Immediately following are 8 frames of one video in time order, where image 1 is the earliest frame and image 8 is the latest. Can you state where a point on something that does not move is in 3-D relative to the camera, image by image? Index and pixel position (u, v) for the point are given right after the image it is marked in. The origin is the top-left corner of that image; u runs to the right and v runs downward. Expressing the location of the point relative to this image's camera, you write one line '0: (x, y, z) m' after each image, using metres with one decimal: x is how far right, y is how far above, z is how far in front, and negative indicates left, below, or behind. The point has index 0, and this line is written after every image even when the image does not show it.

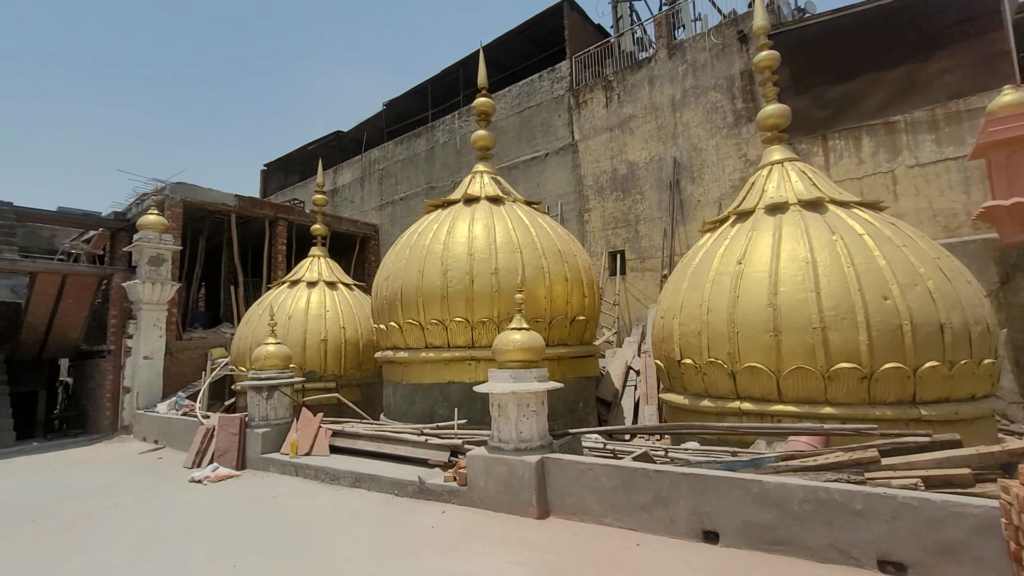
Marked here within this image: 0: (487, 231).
0: (-0.4, +0.8, +7.0) m
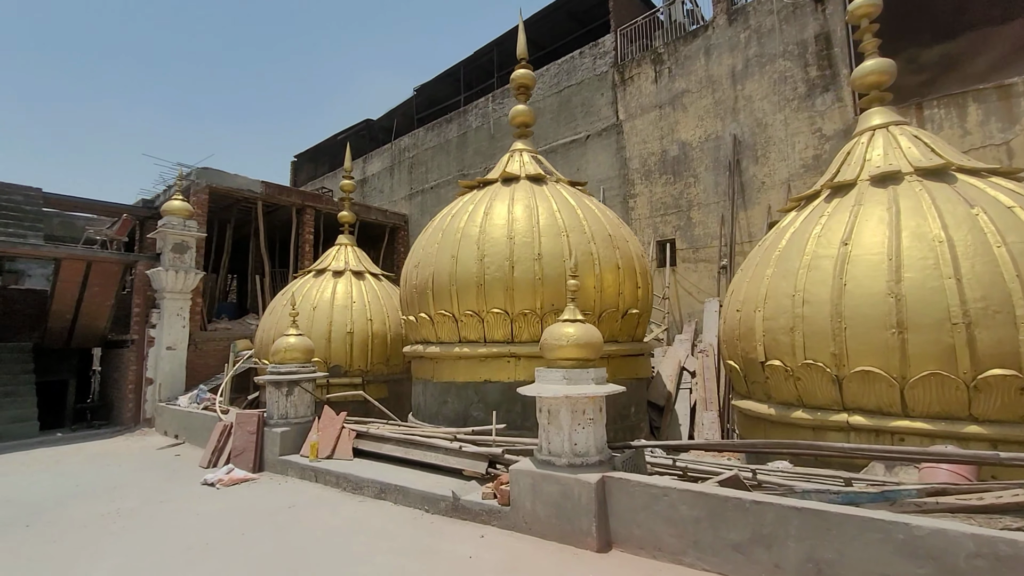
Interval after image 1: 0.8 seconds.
0: (+0.2, +1.0, +6.3) m
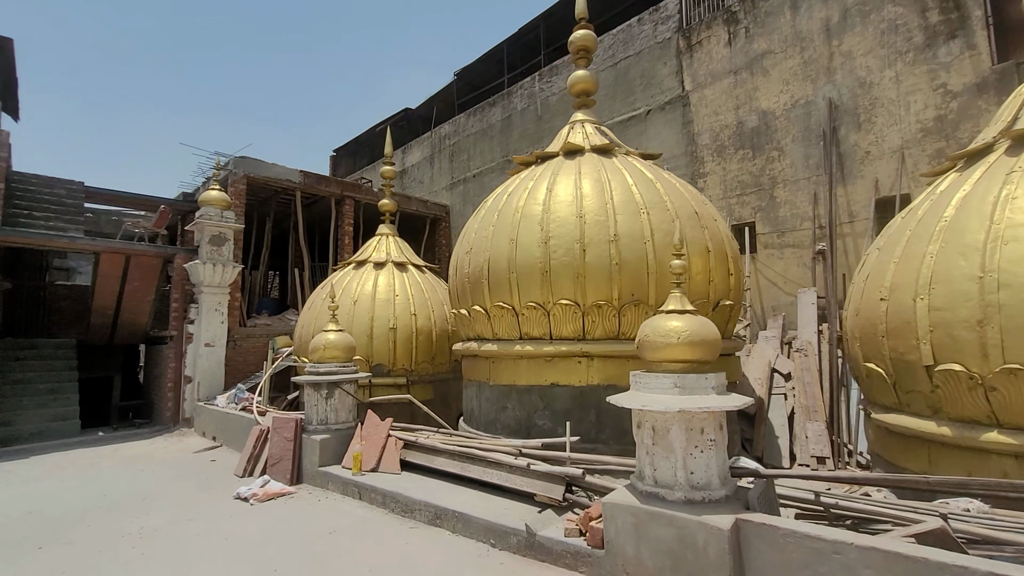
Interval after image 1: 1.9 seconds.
0: (+1.0, +1.1, +5.3) m
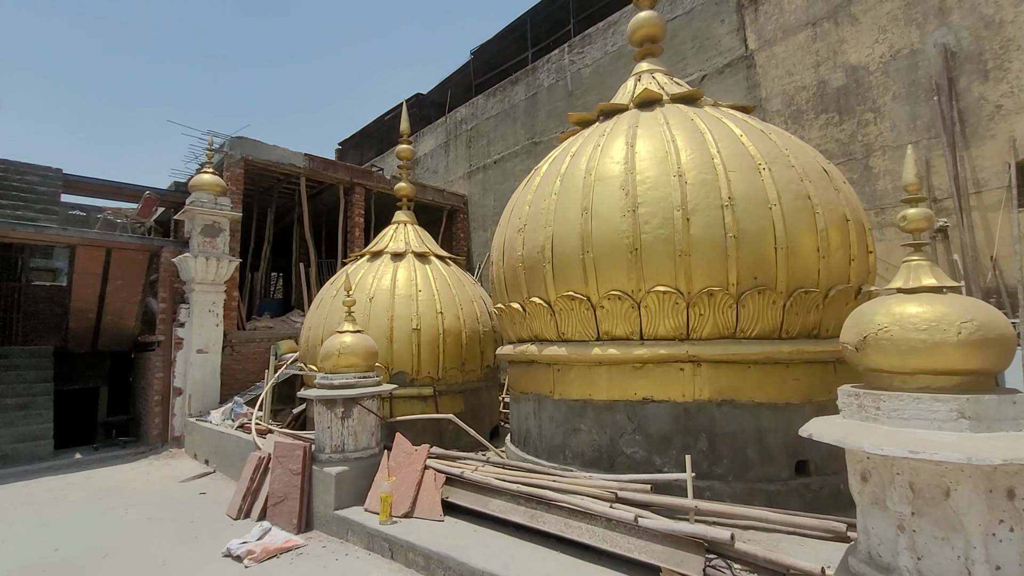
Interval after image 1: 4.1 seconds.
0: (+1.6, +1.3, +4.1) m
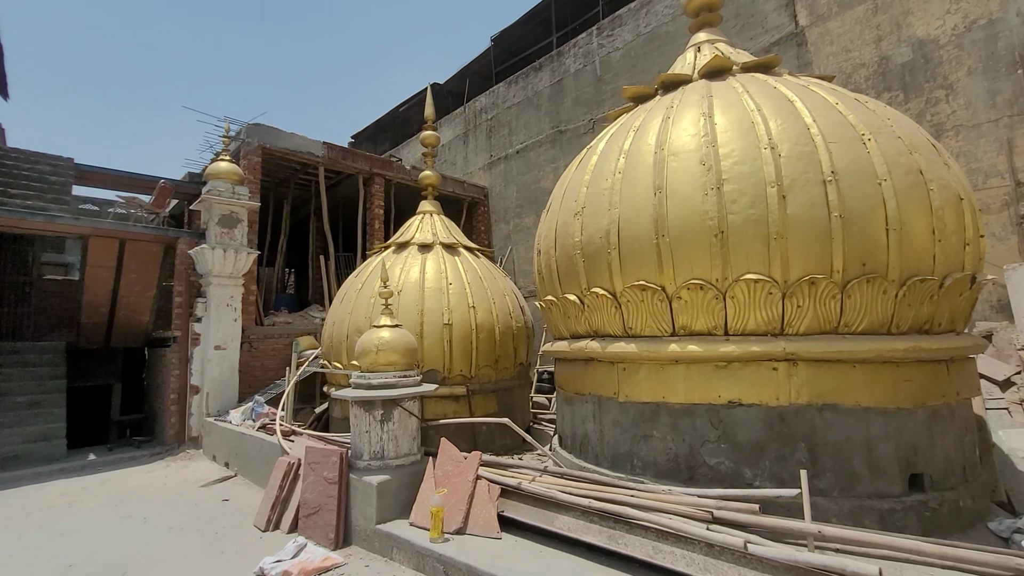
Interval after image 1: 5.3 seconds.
0: (+2.0, +1.3, +3.6) m
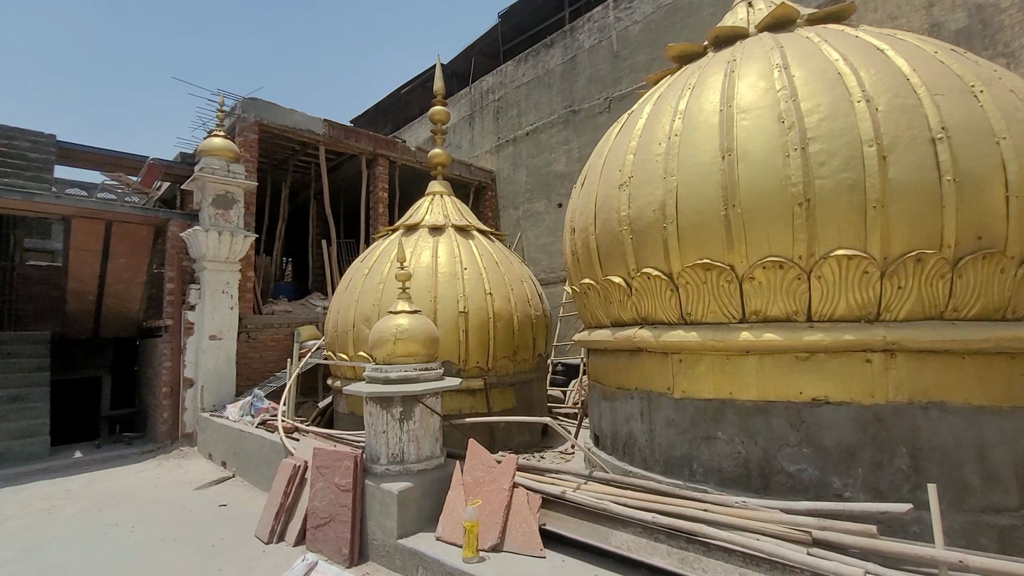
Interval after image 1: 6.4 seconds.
0: (+2.3, +1.5, +3.1) m
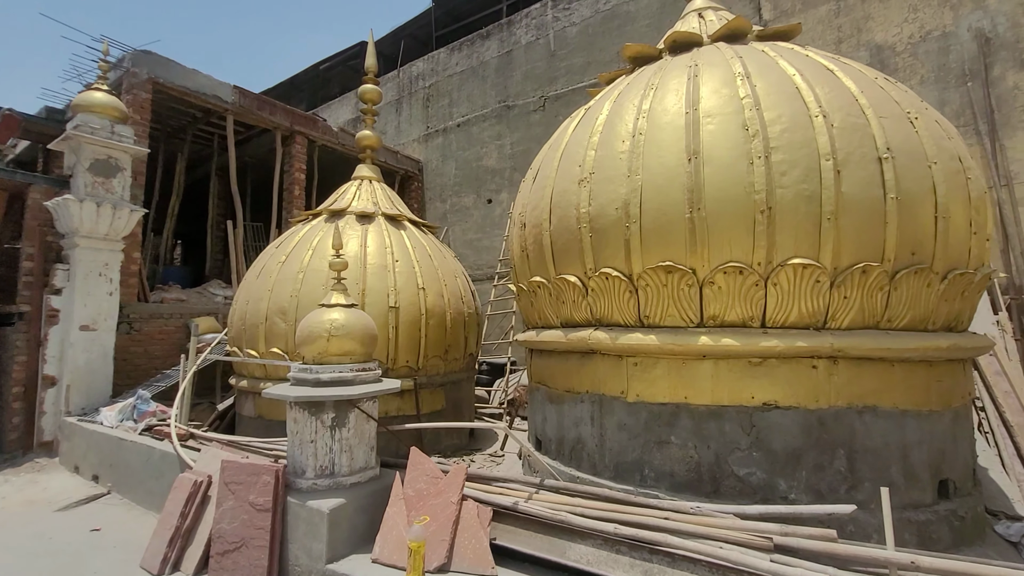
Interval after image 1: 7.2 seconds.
0: (+2.1, +1.4, +3.2) m
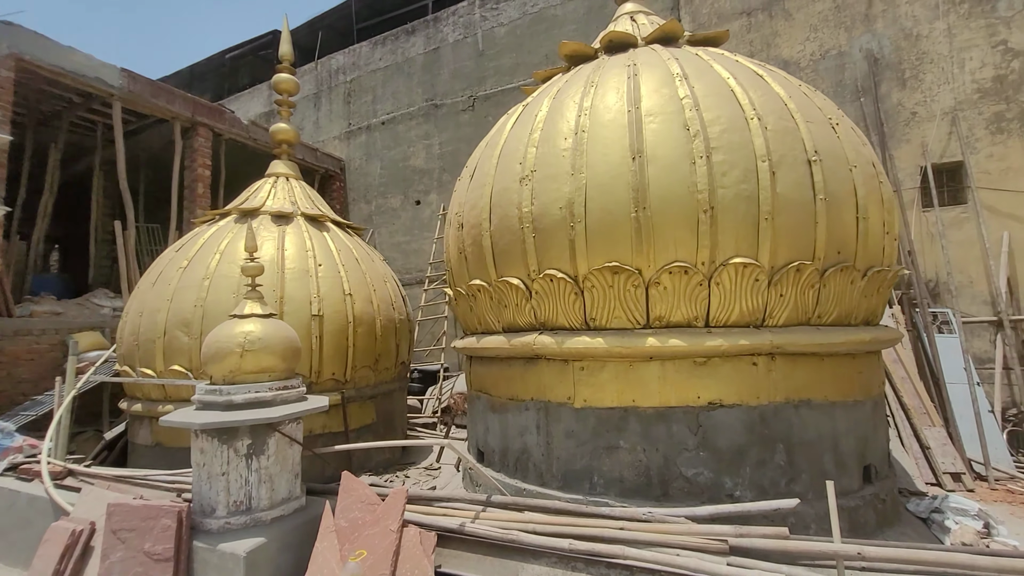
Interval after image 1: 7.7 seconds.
0: (+1.7, +1.4, +3.3) m
